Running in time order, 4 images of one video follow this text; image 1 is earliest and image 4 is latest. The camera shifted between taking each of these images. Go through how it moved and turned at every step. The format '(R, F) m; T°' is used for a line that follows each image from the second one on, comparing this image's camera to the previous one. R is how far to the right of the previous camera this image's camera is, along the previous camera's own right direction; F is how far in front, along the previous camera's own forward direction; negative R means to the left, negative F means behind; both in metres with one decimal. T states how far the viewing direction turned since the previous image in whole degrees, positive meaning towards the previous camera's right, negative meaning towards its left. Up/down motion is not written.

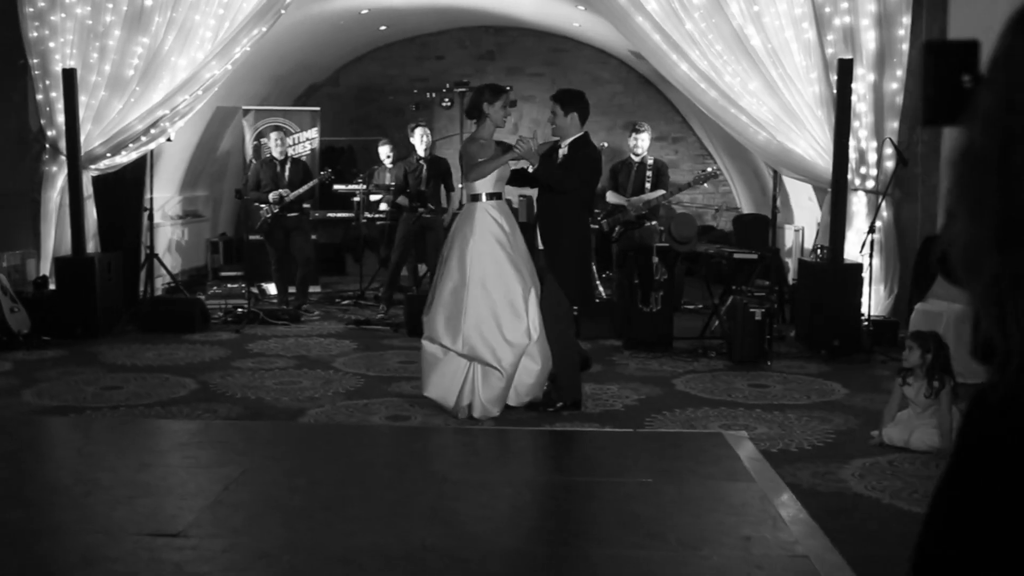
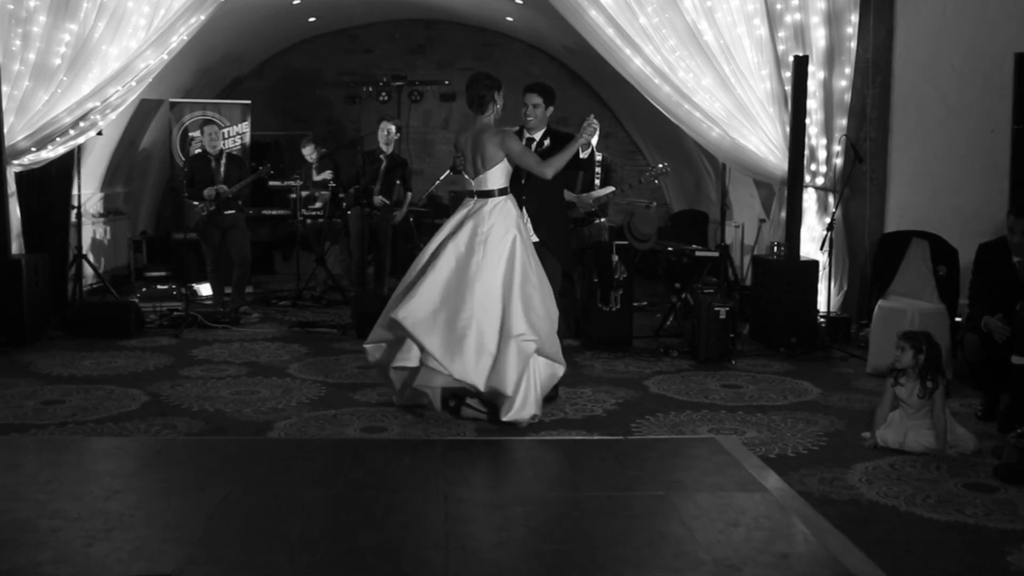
(-0.3, +0.2) m; +5°
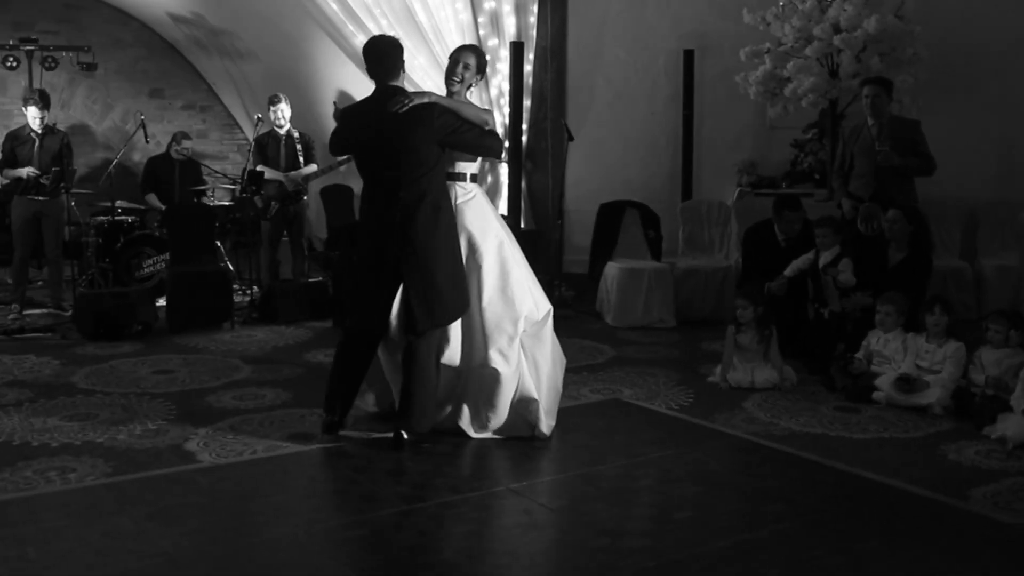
(-1.5, +0.1) m; +26°
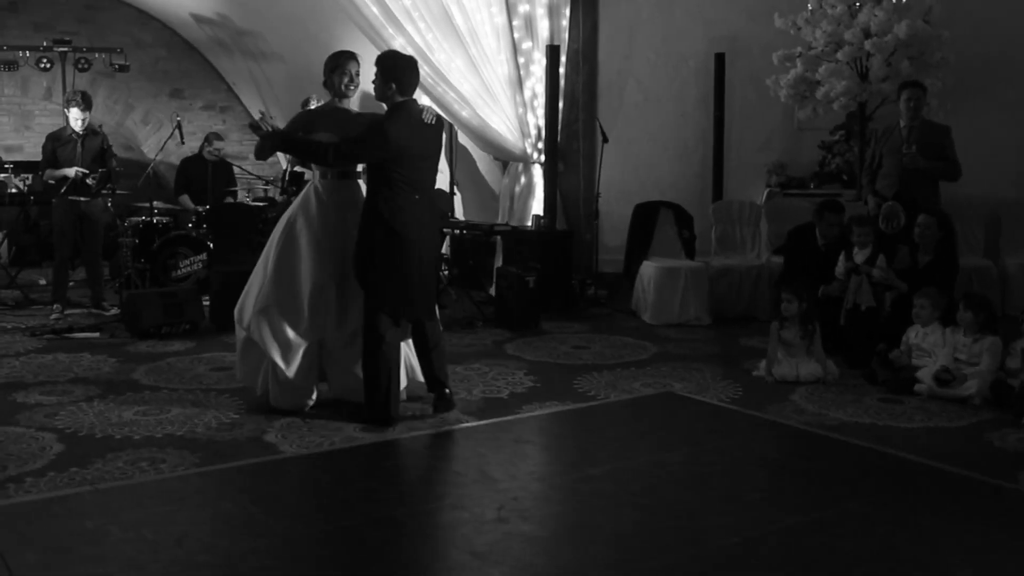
(-0.2, -0.2) m; 0°
